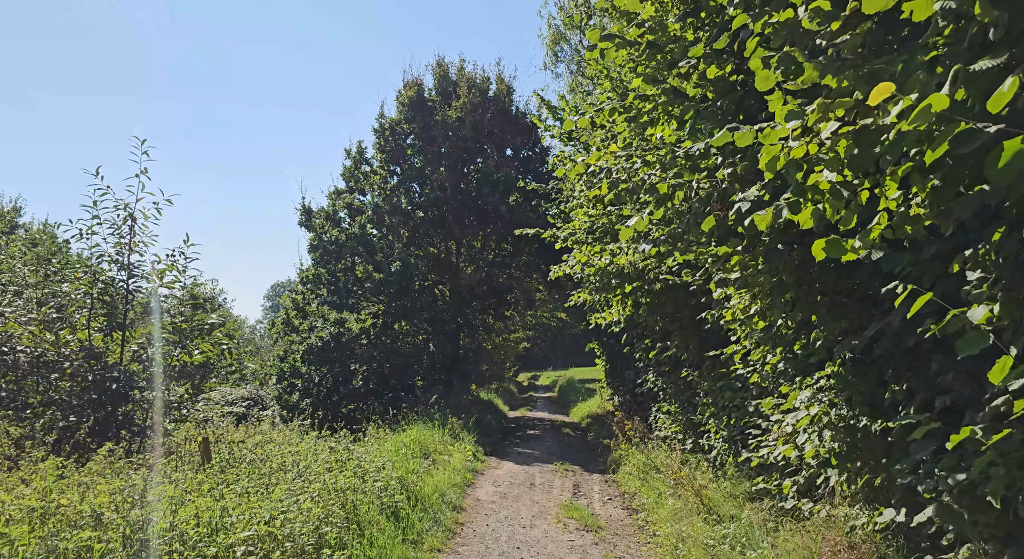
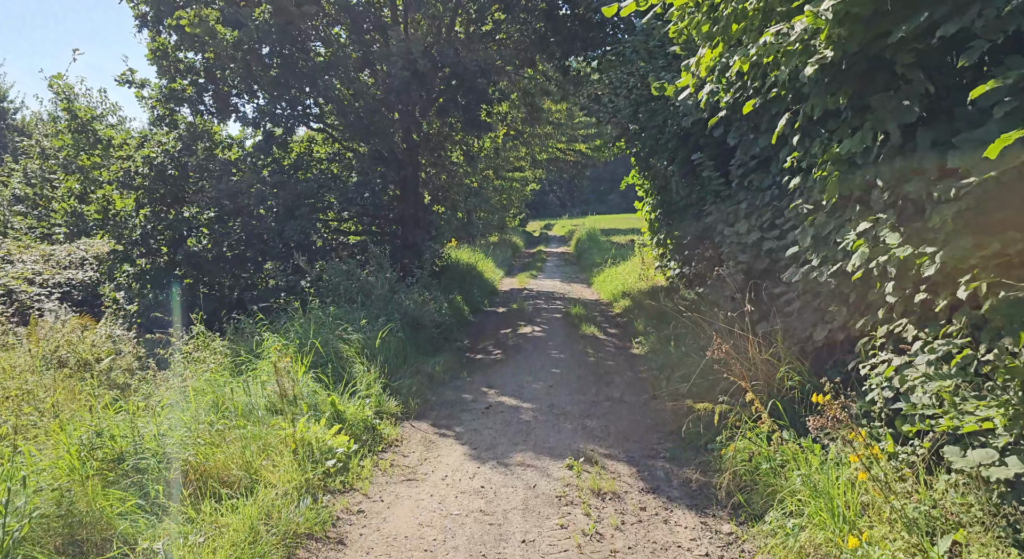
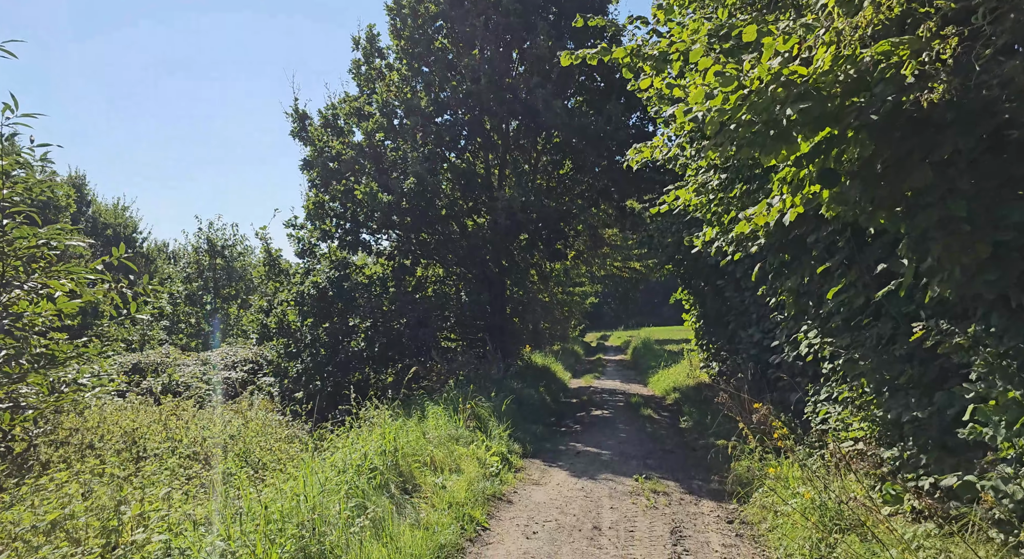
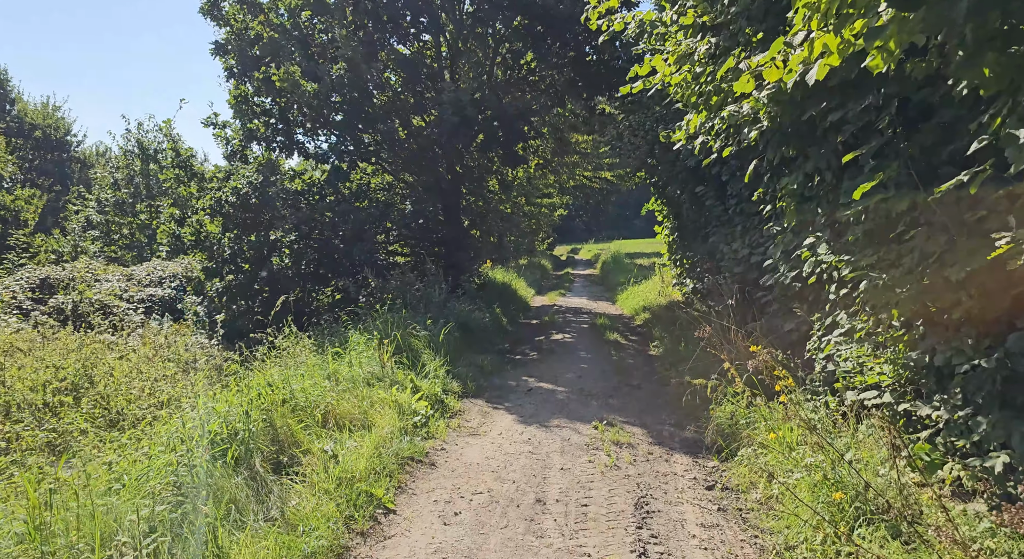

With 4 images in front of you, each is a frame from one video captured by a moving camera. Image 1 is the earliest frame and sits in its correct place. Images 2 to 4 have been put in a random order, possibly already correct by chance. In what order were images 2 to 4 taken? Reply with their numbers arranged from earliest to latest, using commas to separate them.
3, 4, 2
